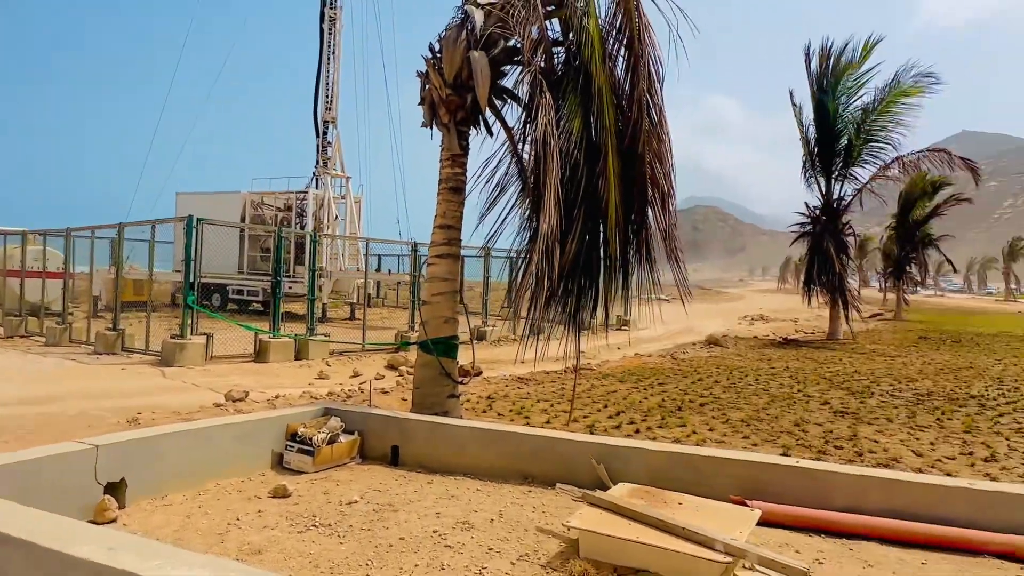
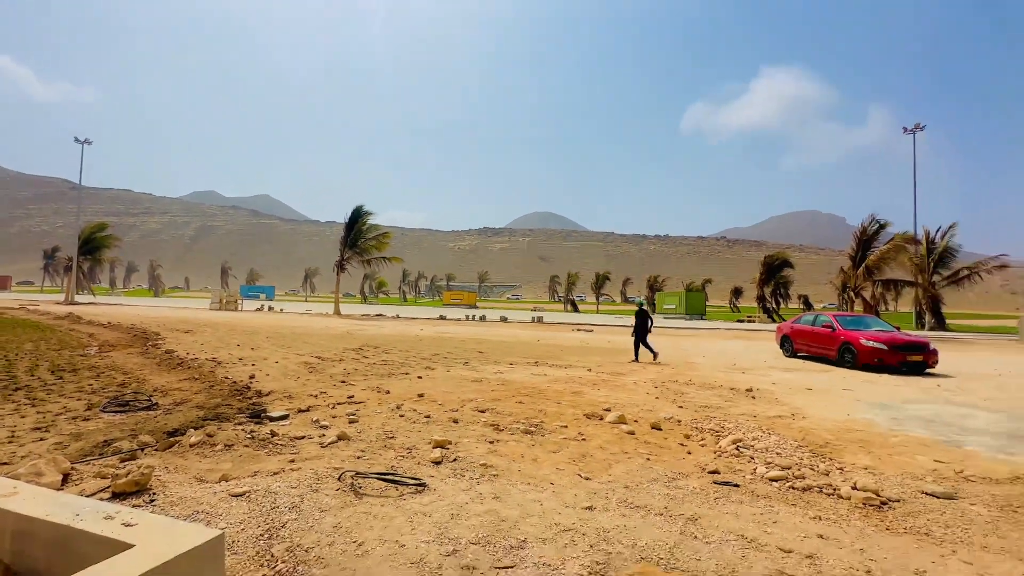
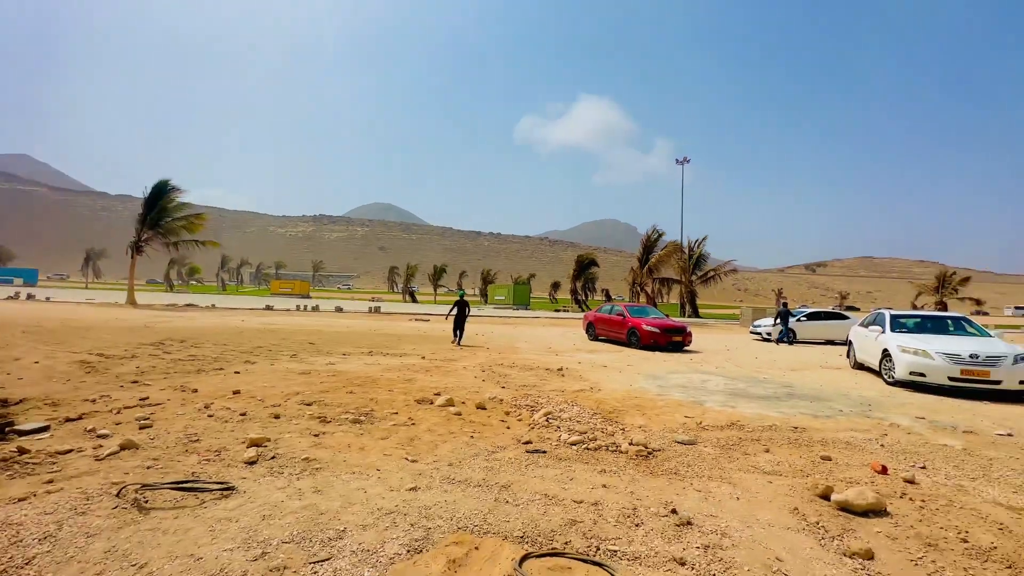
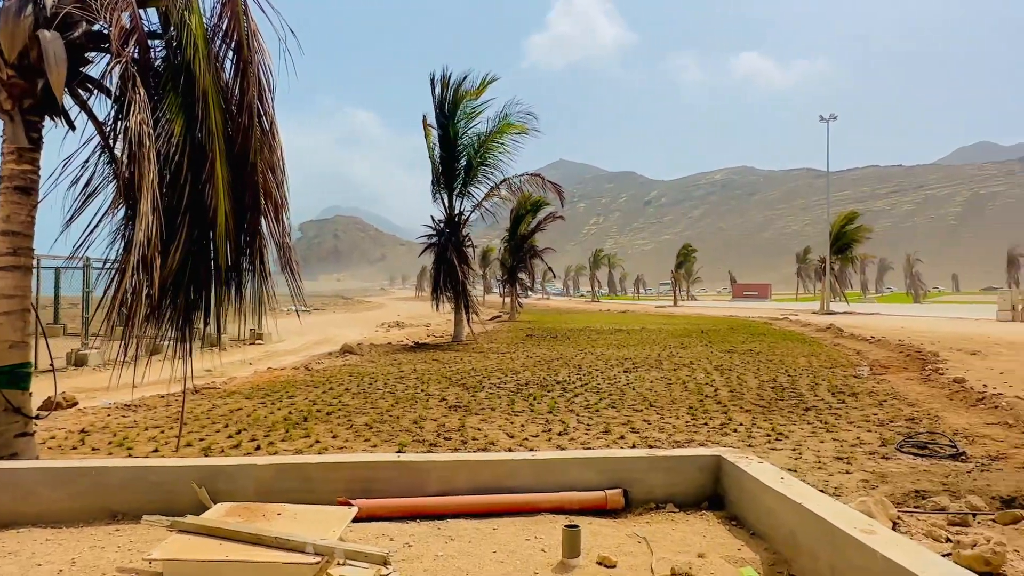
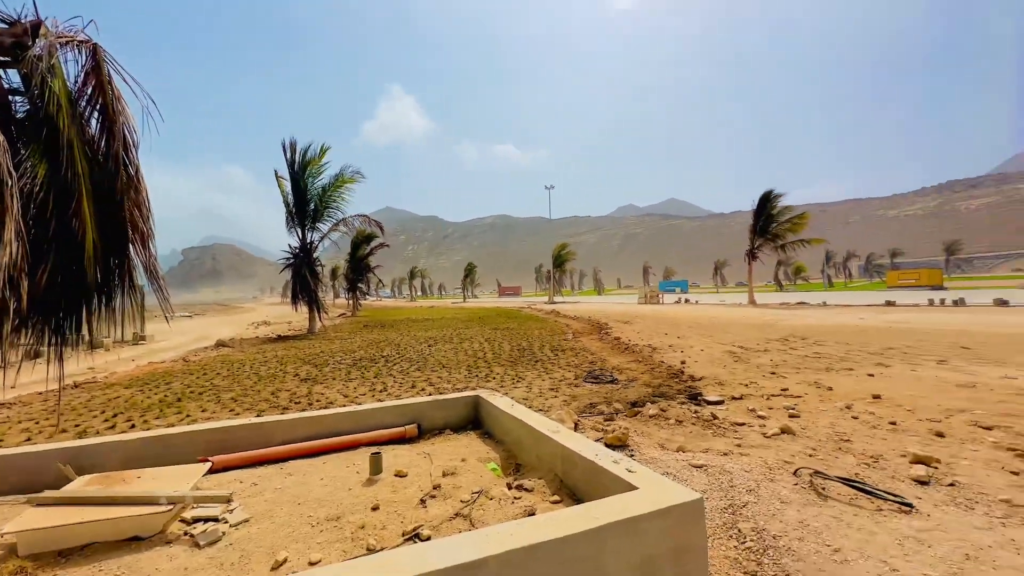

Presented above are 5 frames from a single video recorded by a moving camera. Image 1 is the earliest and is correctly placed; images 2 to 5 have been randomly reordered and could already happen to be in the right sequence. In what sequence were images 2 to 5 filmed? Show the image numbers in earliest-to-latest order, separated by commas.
4, 5, 2, 3
